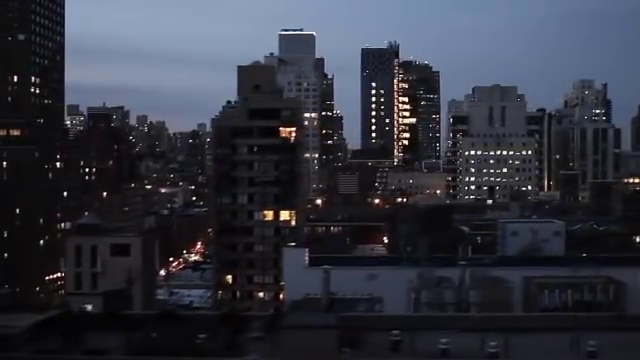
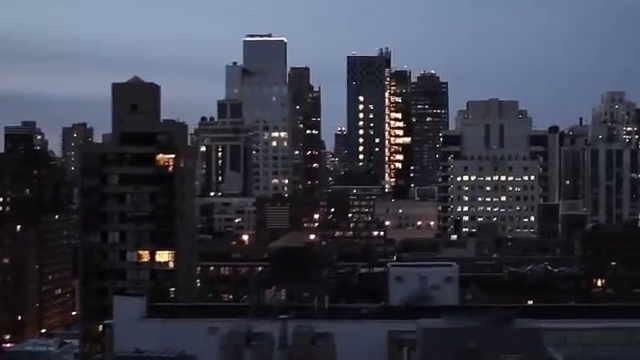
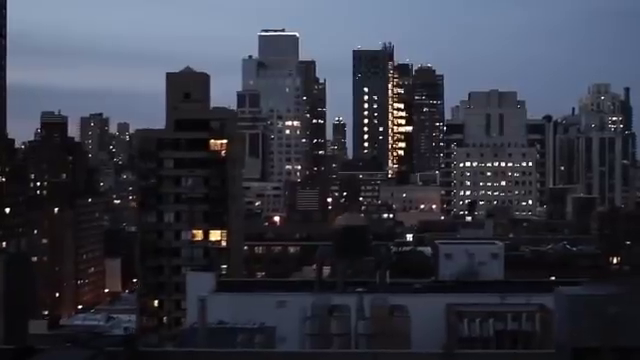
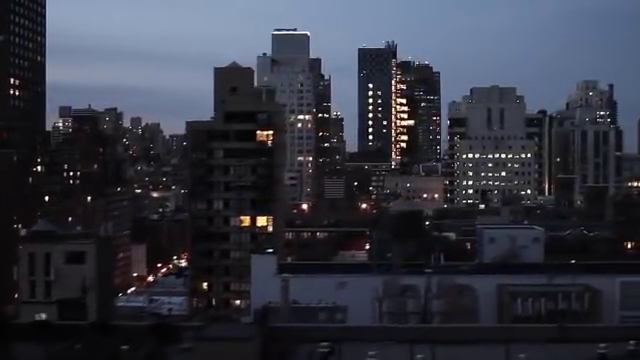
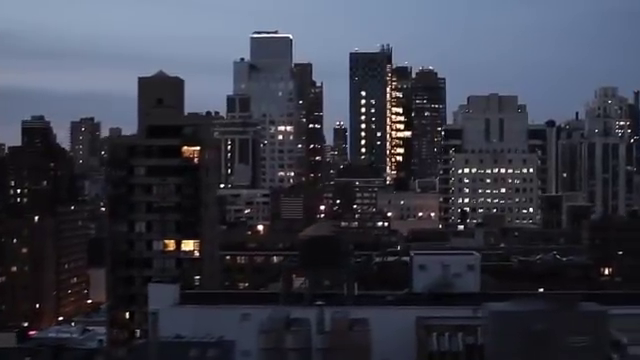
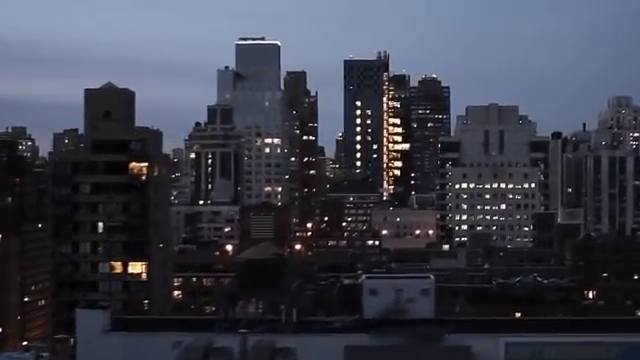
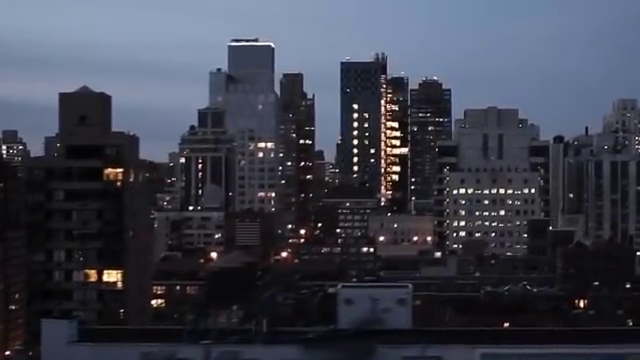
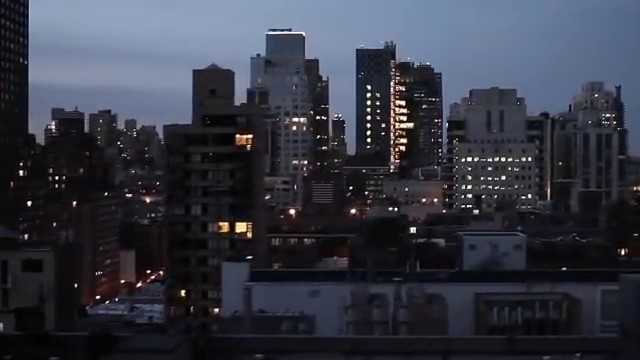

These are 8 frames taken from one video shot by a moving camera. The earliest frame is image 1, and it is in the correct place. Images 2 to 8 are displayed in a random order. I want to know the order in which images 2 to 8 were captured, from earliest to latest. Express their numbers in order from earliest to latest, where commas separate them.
4, 8, 3, 5, 2, 6, 7
